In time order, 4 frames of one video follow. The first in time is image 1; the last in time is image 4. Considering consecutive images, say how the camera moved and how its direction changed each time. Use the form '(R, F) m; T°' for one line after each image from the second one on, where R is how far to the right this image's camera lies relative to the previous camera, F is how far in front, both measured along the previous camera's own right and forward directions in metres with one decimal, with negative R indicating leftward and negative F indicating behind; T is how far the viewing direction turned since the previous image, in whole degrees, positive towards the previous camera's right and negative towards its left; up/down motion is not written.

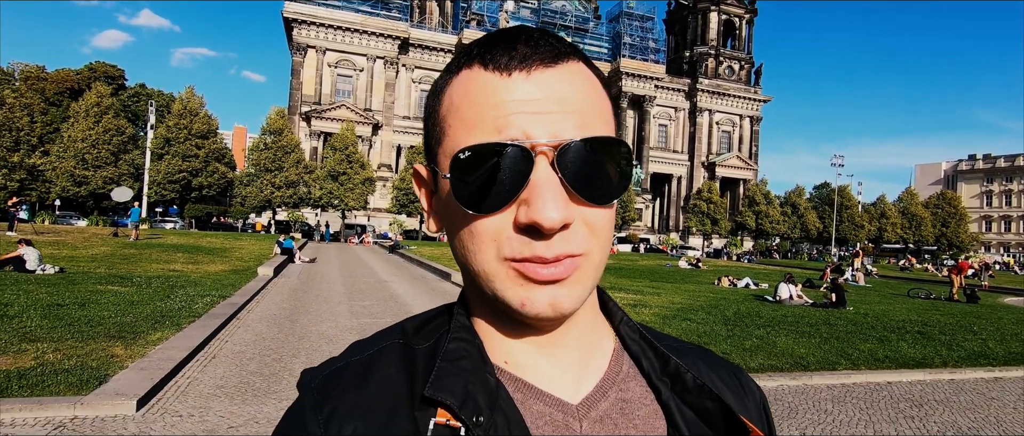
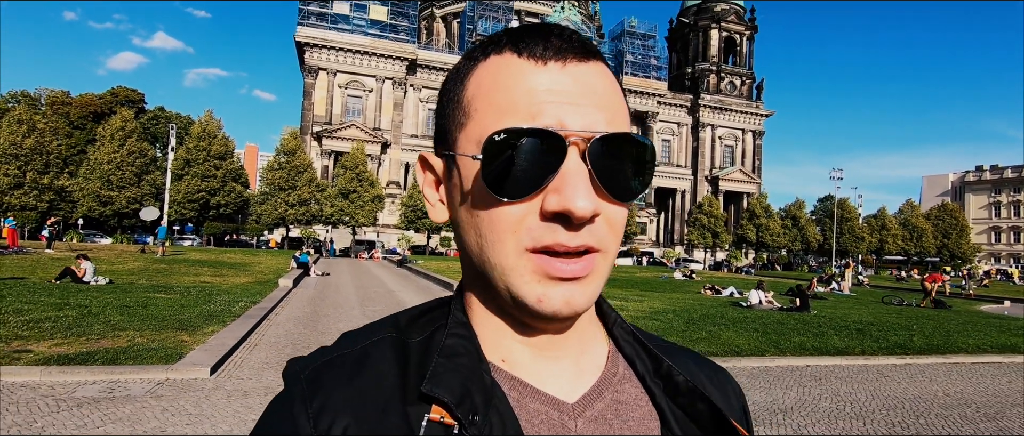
(+0.1, -0.5) m; -1°
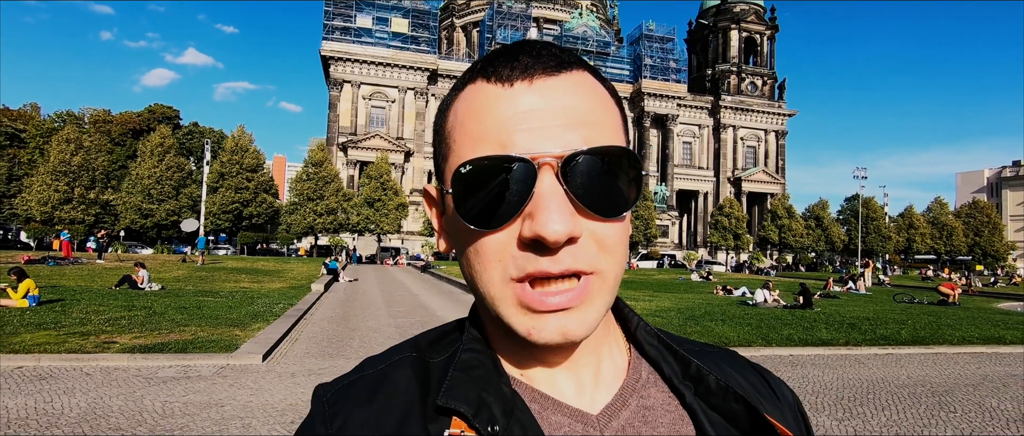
(+0.1, -0.3) m; -2°
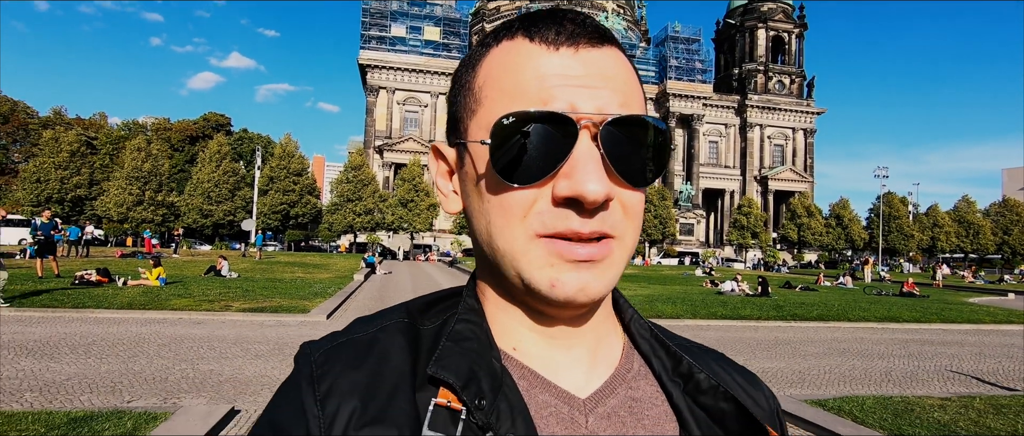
(+0.3, -1.0) m; -3°
